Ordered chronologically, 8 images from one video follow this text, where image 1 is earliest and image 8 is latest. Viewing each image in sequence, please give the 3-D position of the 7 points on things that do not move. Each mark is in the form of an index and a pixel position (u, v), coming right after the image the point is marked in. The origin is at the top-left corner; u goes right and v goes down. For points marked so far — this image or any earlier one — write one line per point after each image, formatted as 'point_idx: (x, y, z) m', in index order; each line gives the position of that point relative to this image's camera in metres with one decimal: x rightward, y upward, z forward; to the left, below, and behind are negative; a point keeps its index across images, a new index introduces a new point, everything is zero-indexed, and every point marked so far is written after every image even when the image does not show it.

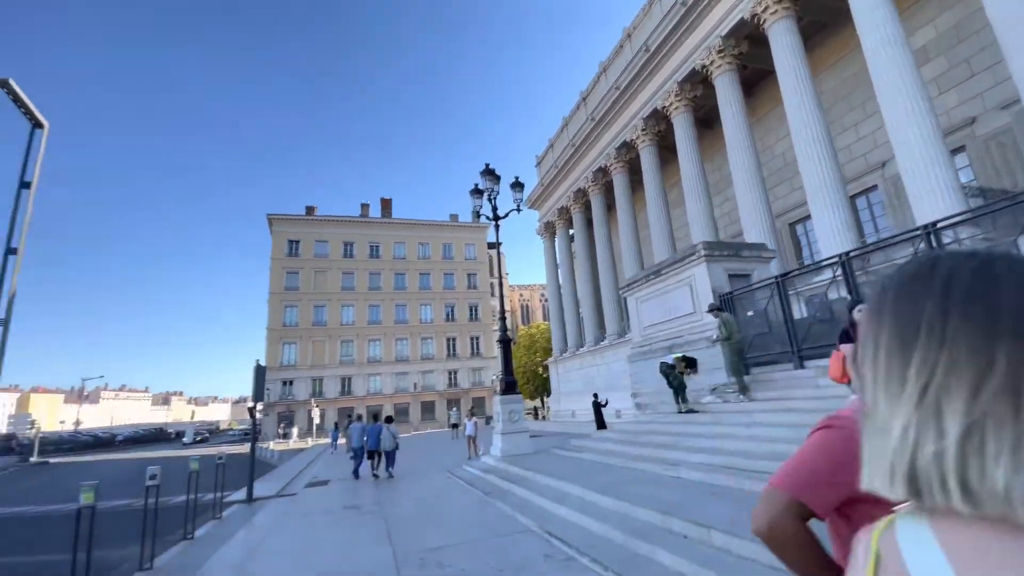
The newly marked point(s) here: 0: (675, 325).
0: (+3.4, -0.8, +9.8) m
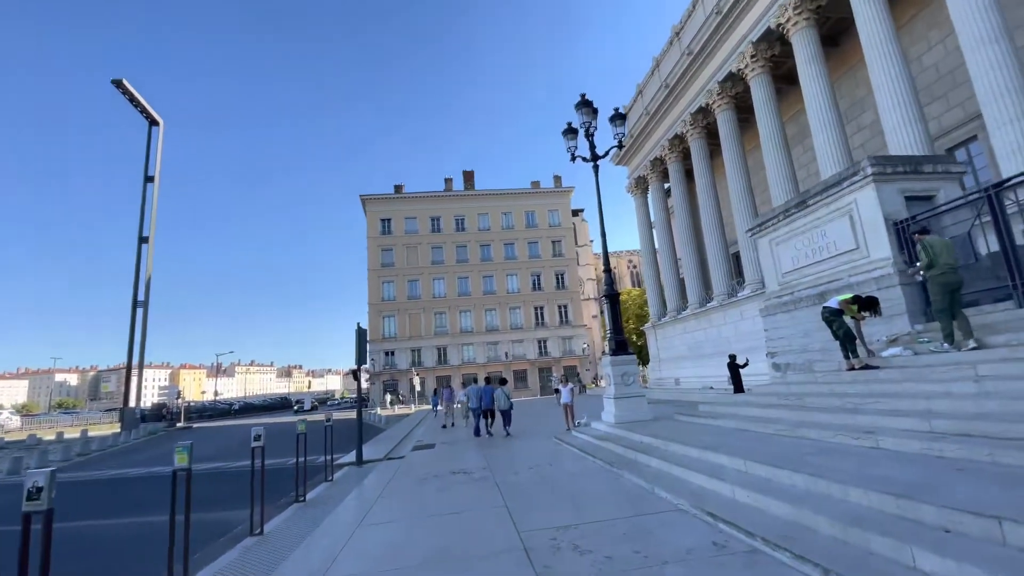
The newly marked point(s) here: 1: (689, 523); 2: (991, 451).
0: (+5.3, +0.3, +8.0) m
1: (+1.4, -1.9, +3.8) m
2: (+3.5, -1.2, +3.4) m
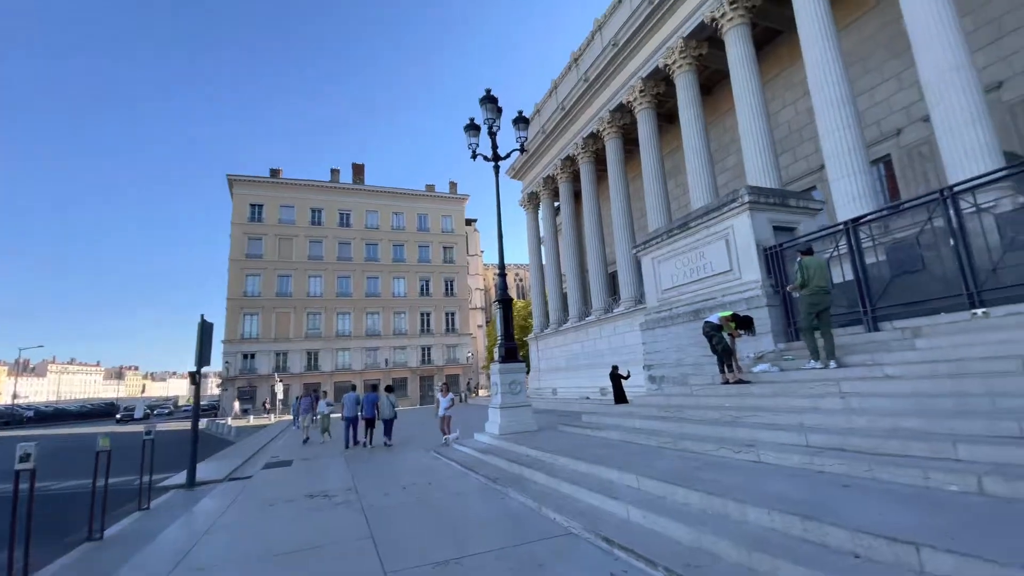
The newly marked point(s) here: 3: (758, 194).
0: (+3.4, 0.0, +8.5) m
1: (+0.5, -1.9, +3.4) m
2: (+2.6, -1.3, +3.5) m
3: (+4.0, +1.5, +7.7) m
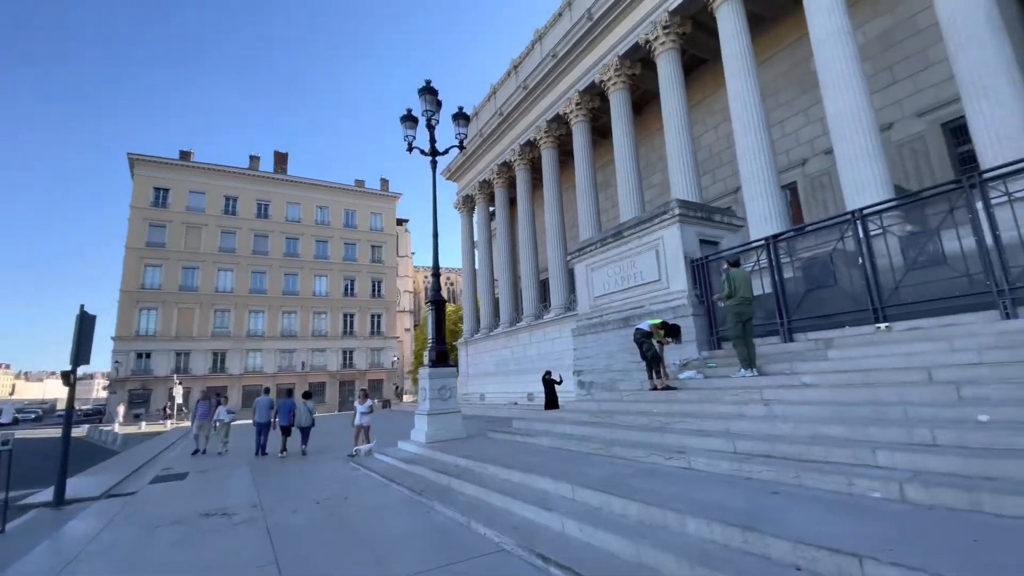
0: (+2.2, -0.1, +8.6) m
1: (0.0, -1.9, +3.2) m
2: (+2.1, -1.4, +3.6) m
3: (+3.0, +1.3, +8.0) m
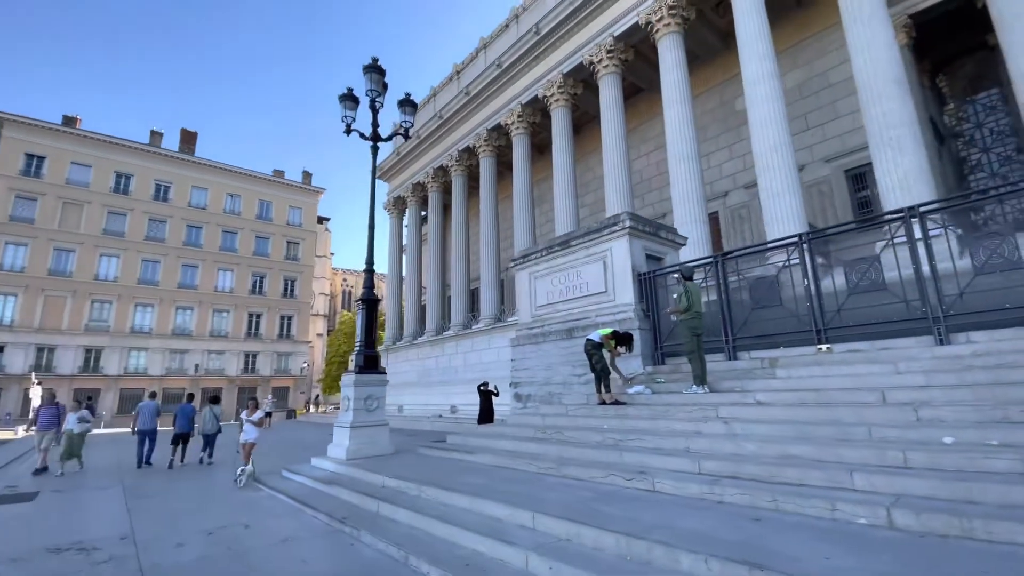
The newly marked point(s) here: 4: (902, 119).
0: (+1.2, -0.3, +8.4) m
1: (-0.2, -1.8, +2.6) m
2: (+1.8, -1.5, +3.4) m
3: (+2.1, +1.1, +7.9) m
4: (+9.2, +4.0, +11.2) m
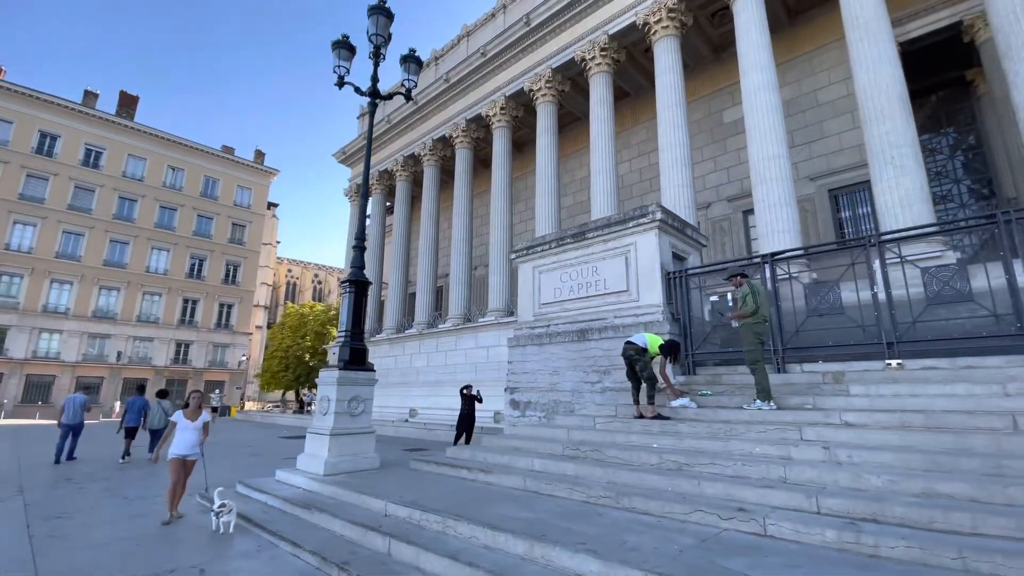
0: (+1.3, -0.3, +7.5) m
1: (+0.4, -1.6, +1.6) m
2: (+2.4, -1.4, +2.5) m
3: (+2.3, +1.1, +7.1) m
4: (+9.3, +3.5, +11.2) m
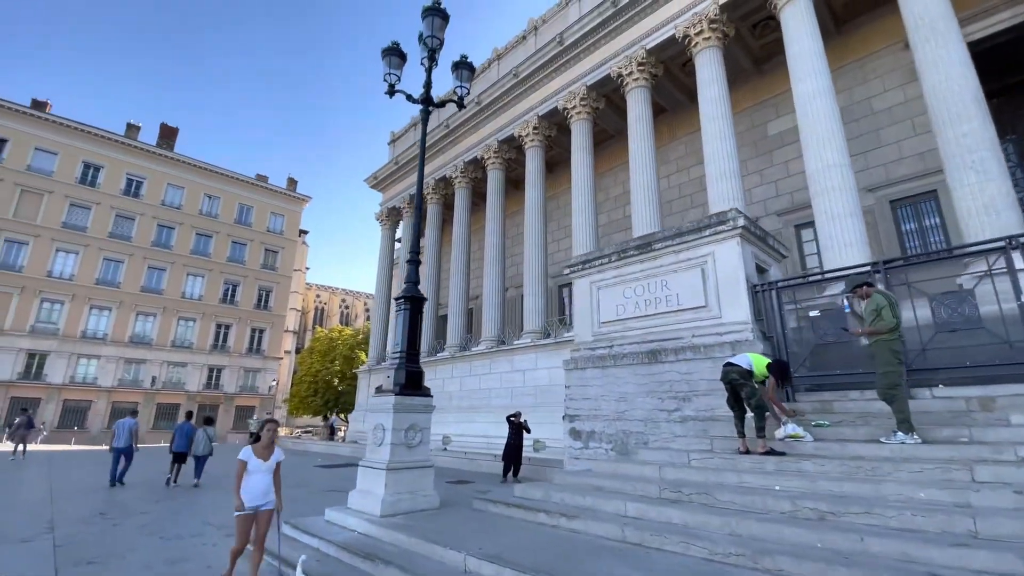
0: (+2.2, -0.5, +6.8) m
1: (+1.1, -1.6, +0.9) m
2: (+3.1, -1.4, +1.7) m
3: (+3.2, +0.9, +6.4) m
4: (+10.3, +3.2, +10.3) m
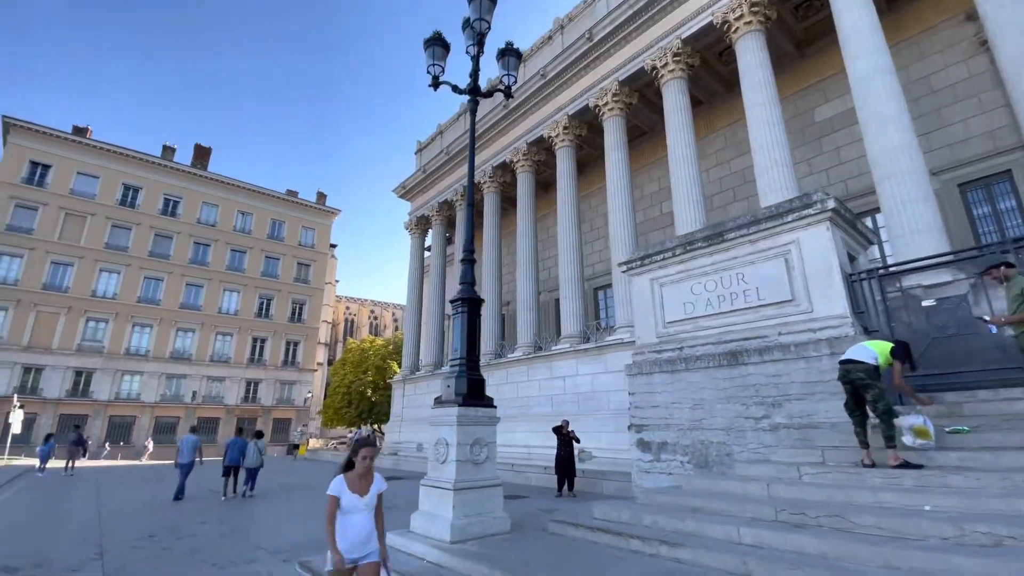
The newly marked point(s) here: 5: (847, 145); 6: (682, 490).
0: (+3.0, -0.4, +6.1) m
1: (+1.6, -1.4, +0.3) m
2: (+3.6, -1.2, +1.0) m
3: (+3.9, +1.0, +5.8) m
4: (+11.1, +3.5, +9.3) m
5: (+10.9, +4.7, +15.5) m
6: (+1.8, -2.1, +5.0) m
